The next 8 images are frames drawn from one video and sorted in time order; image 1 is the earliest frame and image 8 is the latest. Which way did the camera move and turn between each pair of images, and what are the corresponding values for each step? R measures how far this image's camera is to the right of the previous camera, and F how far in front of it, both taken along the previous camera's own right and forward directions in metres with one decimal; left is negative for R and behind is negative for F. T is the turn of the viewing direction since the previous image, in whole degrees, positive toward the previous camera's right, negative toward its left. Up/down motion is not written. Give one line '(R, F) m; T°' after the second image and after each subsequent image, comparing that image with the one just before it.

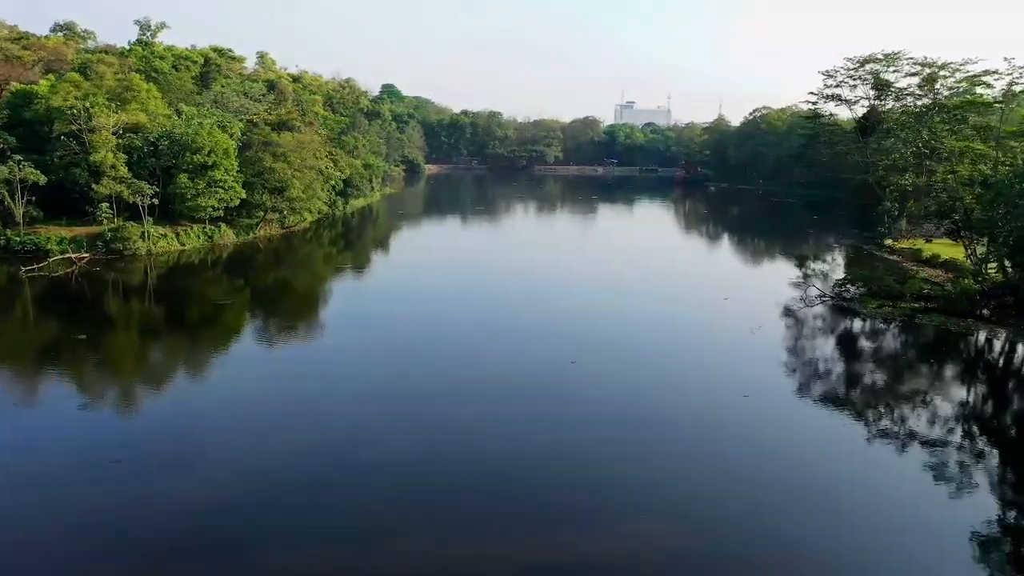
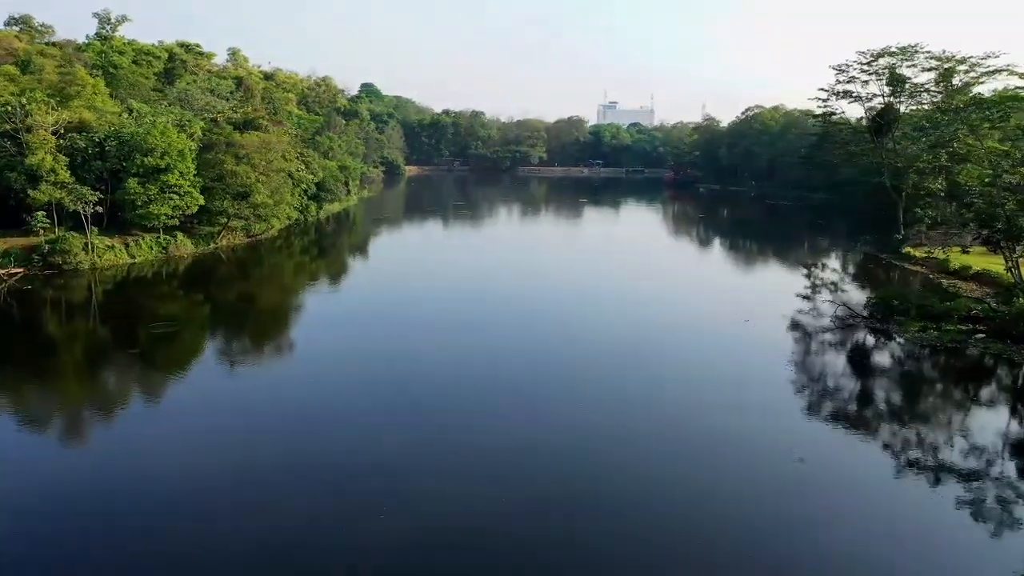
(-0.1, +1.7) m; +1°
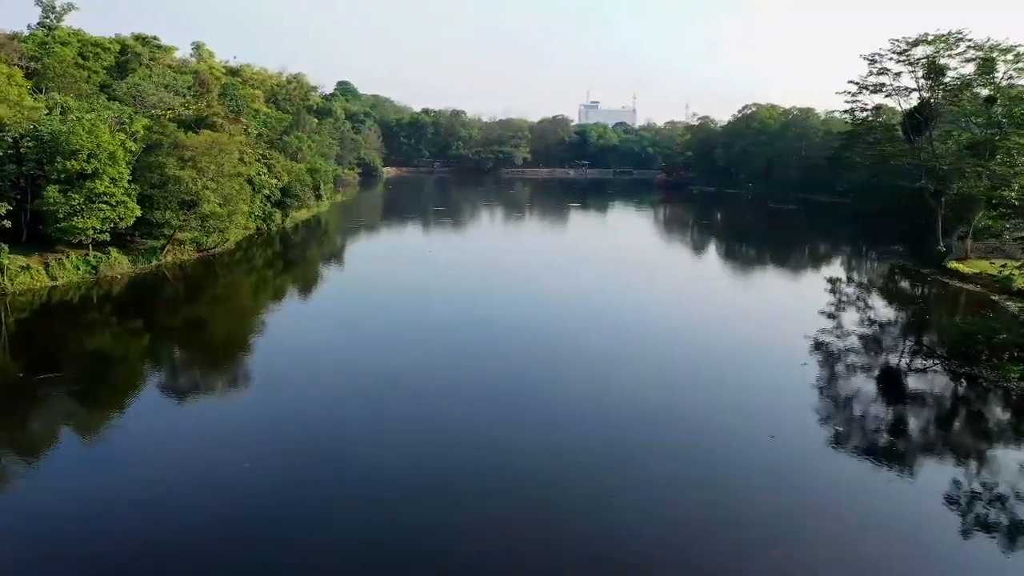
(-0.2, +2.4) m; +2°
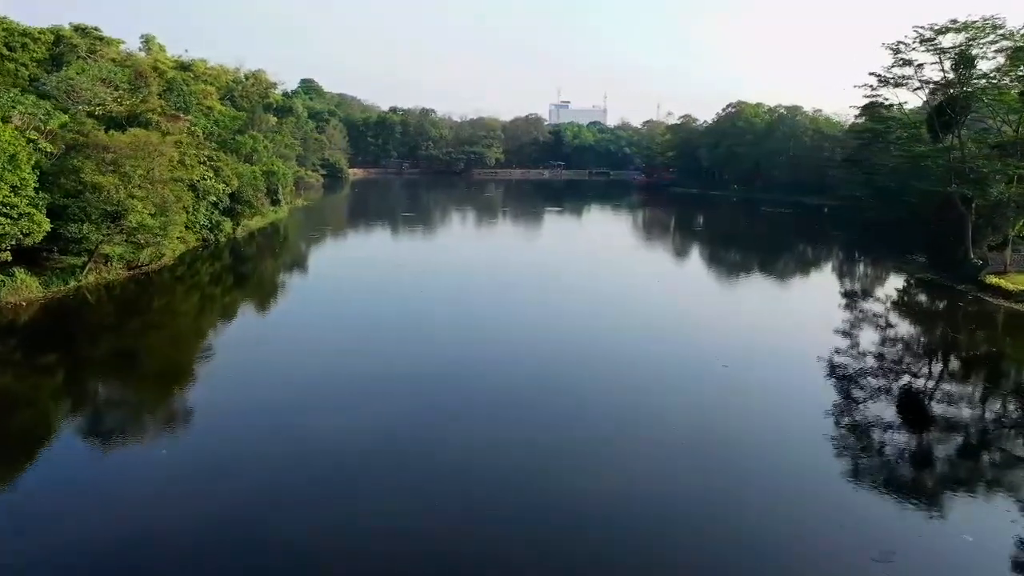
(-0.3, +2.2) m; +2°
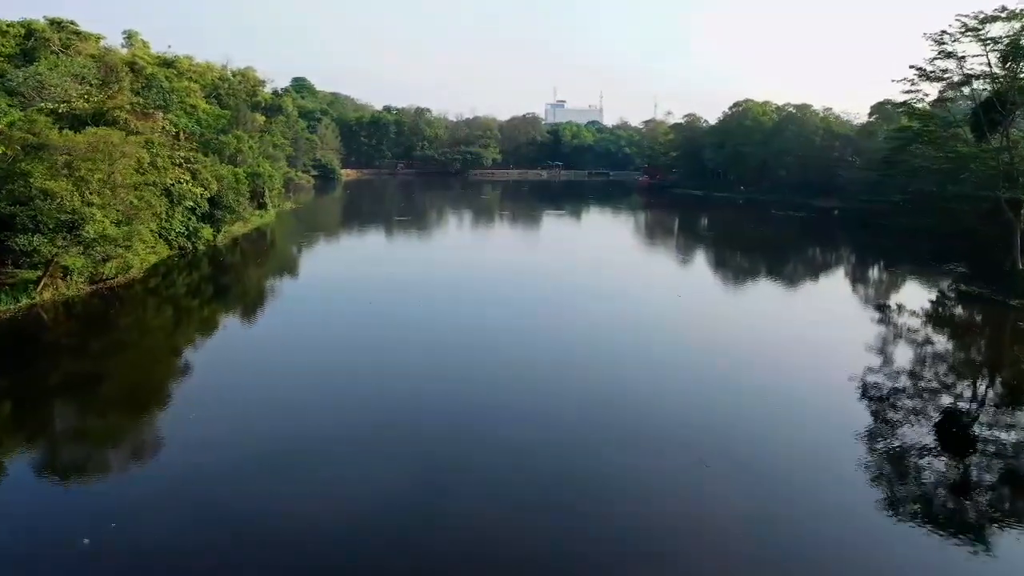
(-0.2, +1.4) m; 0°
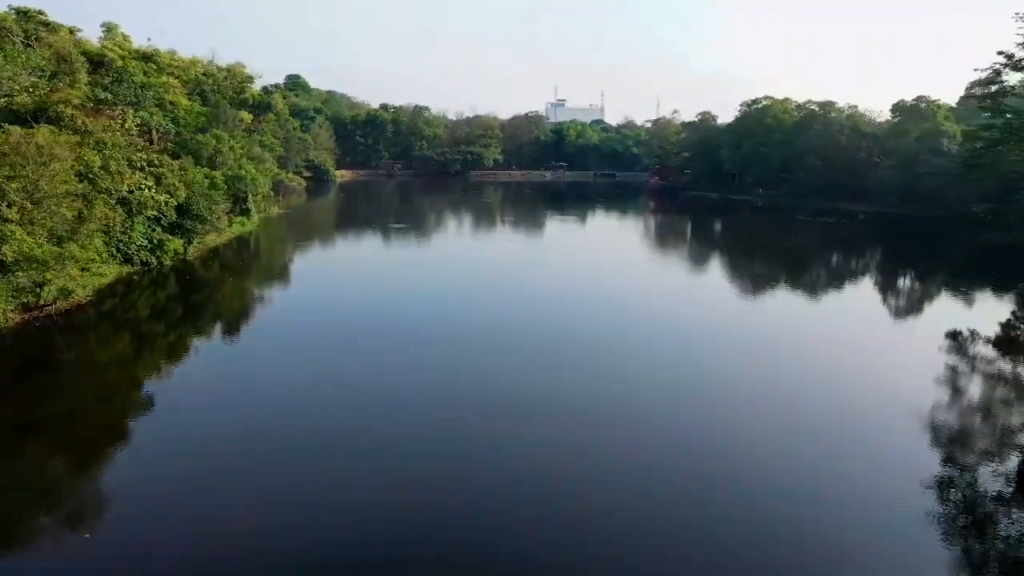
(-0.2, +2.2) m; 0°
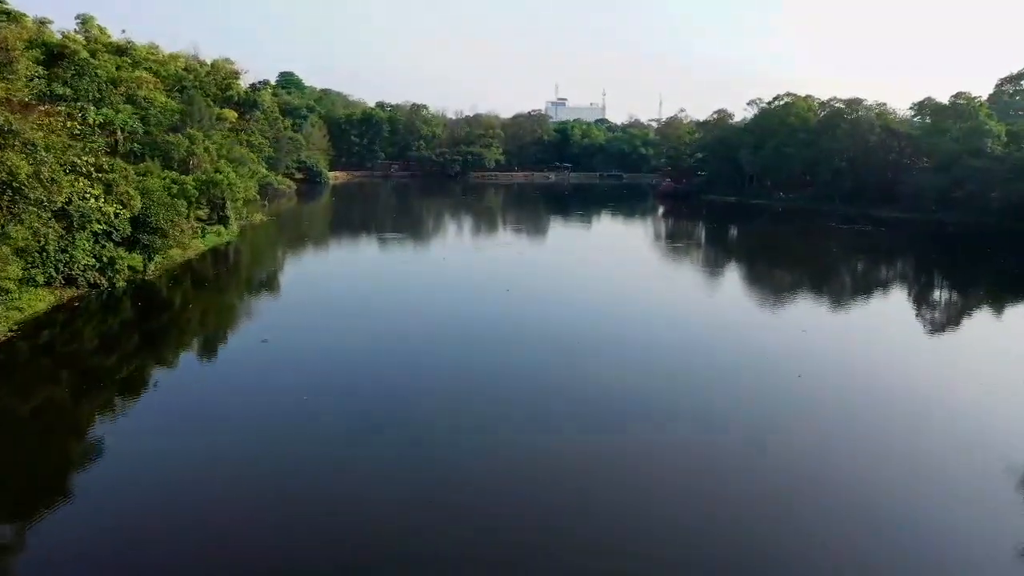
(-0.2, +2.2) m; 0°
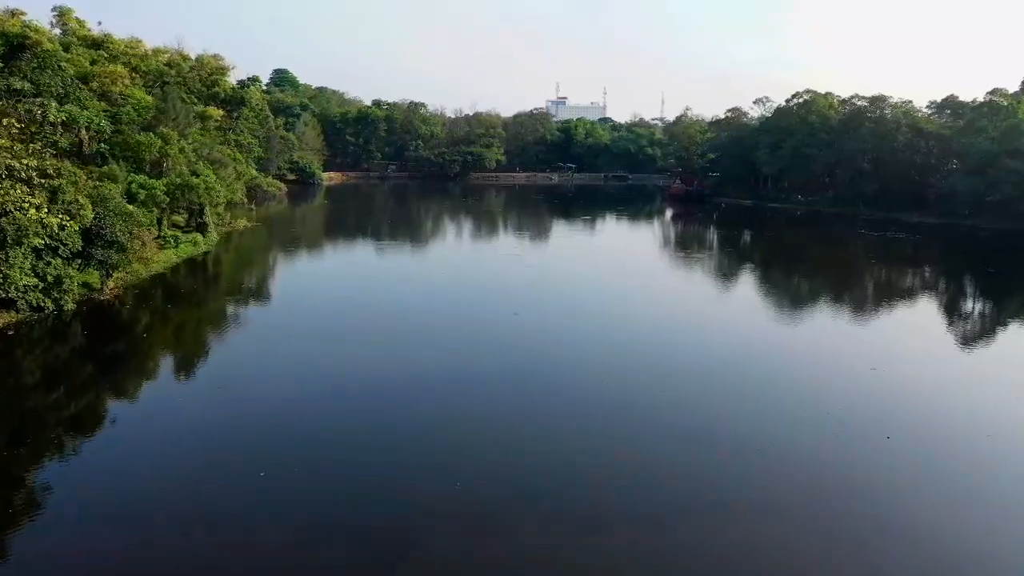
(-0.2, +1.8) m; 0°
